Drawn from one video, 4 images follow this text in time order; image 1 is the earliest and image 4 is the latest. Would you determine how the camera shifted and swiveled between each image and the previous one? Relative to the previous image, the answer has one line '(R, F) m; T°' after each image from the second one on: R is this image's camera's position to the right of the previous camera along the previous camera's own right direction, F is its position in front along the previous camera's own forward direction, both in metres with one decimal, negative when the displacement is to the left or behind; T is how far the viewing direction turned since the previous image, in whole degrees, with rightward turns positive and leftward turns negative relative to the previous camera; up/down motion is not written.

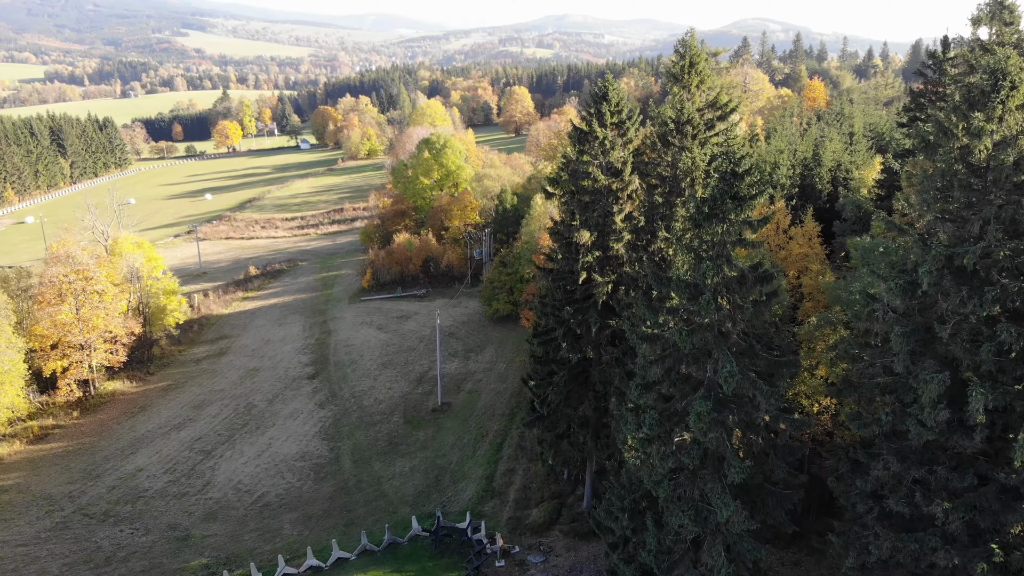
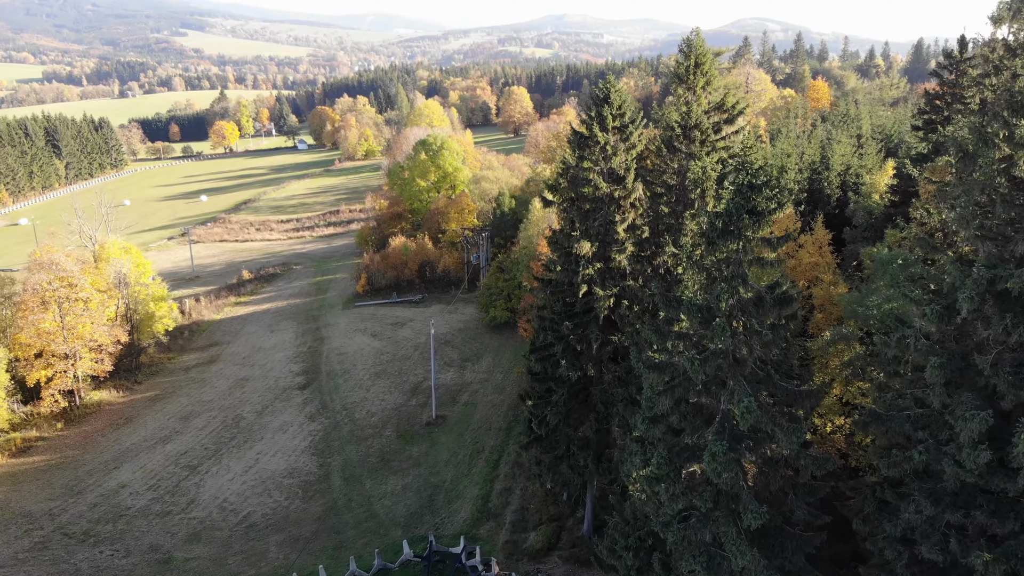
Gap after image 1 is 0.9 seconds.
(+0.1, +1.3) m; 0°
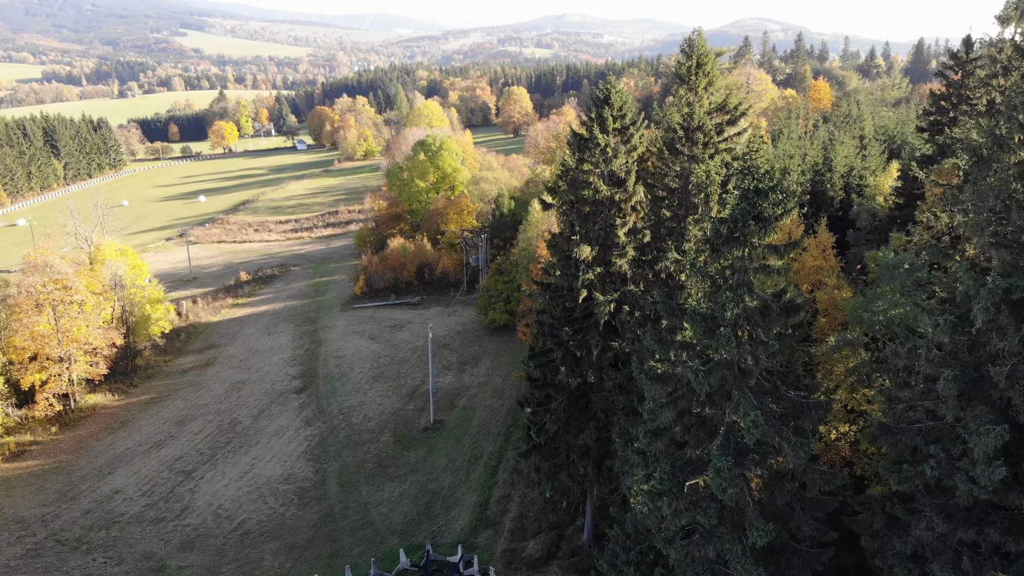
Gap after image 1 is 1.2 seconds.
(+0.1, +0.4) m; 0°
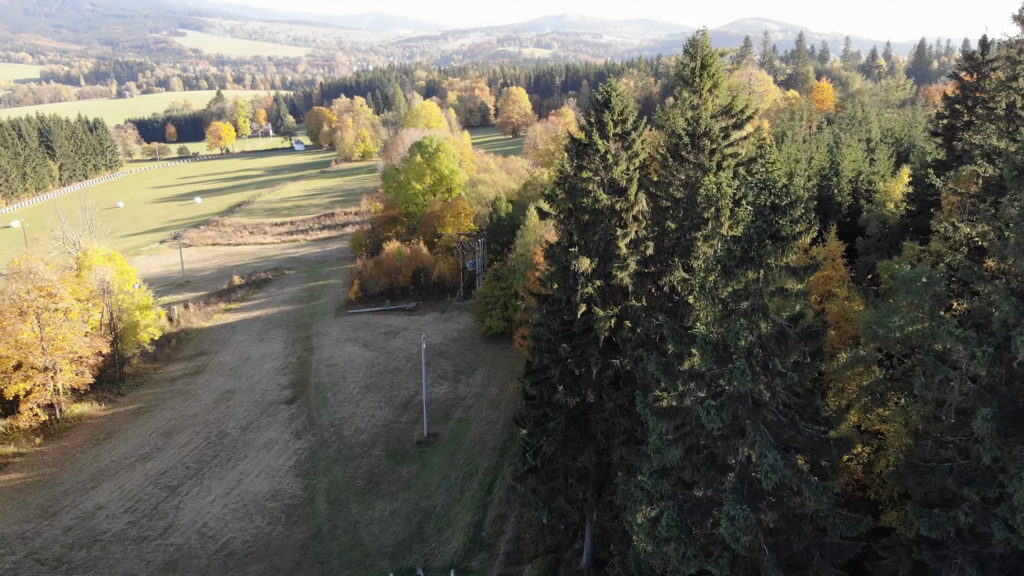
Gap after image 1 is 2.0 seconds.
(+0.2, +1.1) m; 0°
